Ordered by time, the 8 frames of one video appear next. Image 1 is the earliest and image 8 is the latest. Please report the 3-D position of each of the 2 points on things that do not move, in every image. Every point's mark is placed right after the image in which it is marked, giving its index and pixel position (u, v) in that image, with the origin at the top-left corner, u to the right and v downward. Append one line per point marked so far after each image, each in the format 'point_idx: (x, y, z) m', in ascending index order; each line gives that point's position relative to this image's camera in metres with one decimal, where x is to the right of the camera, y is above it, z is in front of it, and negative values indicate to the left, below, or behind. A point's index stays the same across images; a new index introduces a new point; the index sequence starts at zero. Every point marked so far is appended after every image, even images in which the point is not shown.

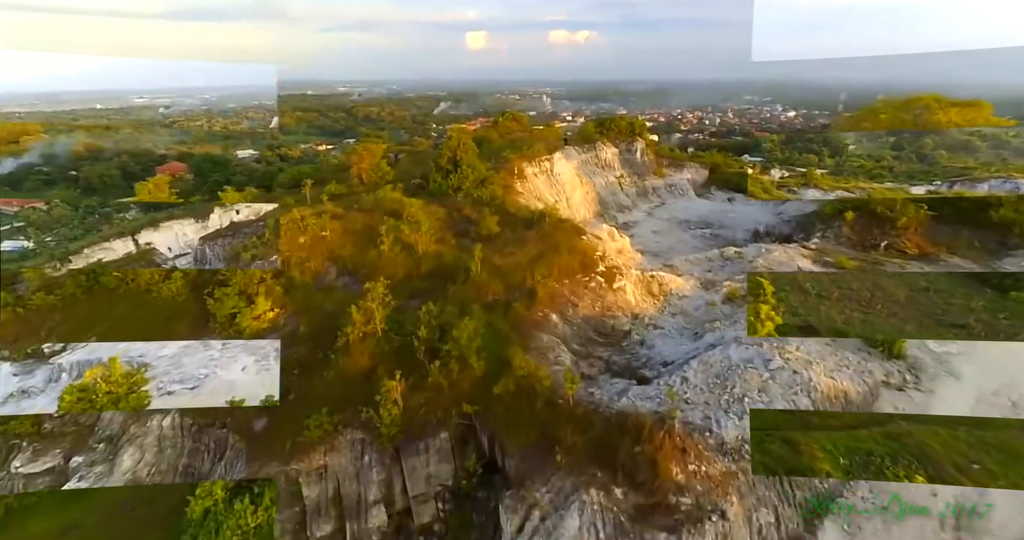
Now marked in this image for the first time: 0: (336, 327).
0: (-4.2, -1.3, +11.5) m
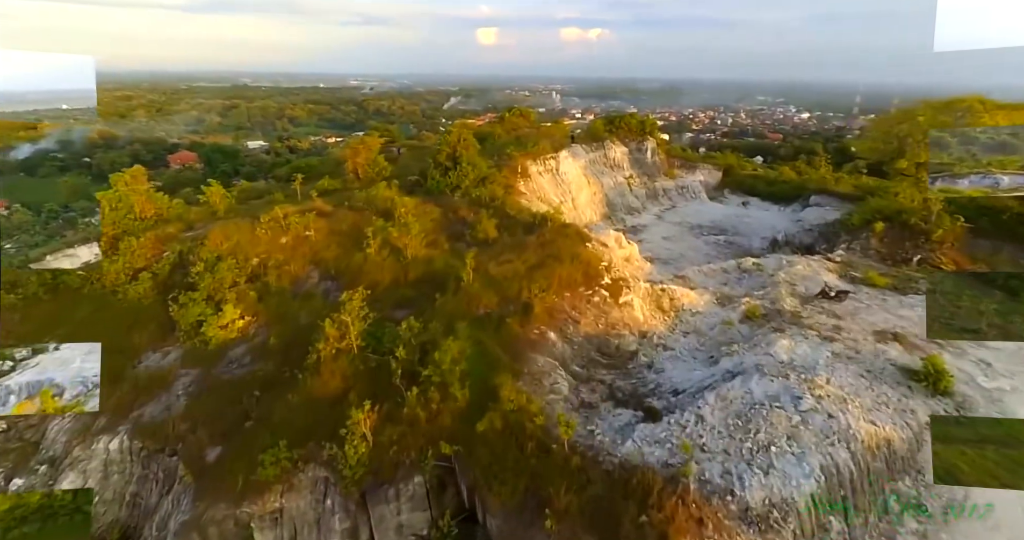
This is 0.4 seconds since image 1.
0: (-4.3, -1.5, +10.4) m
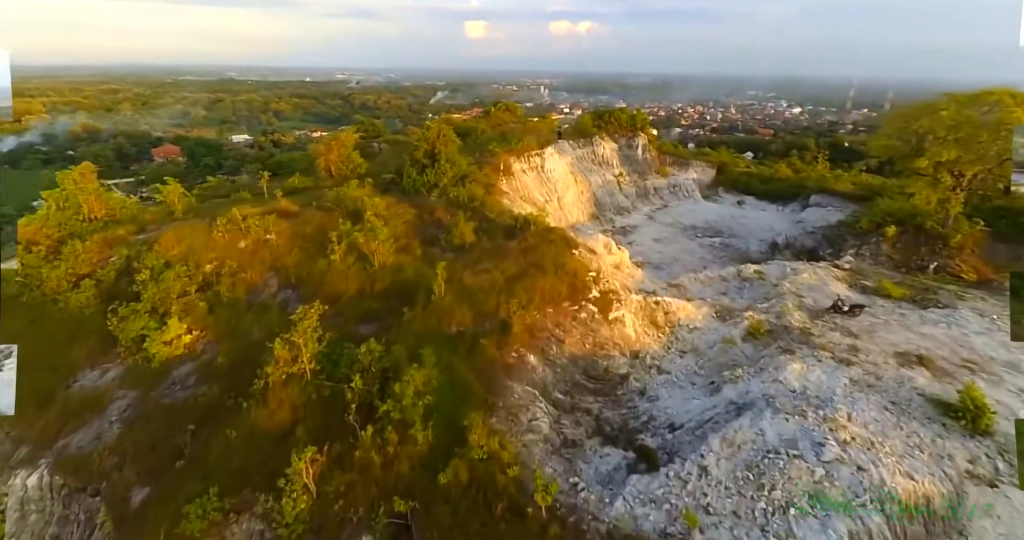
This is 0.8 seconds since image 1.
0: (-4.8, -1.8, +9.0) m
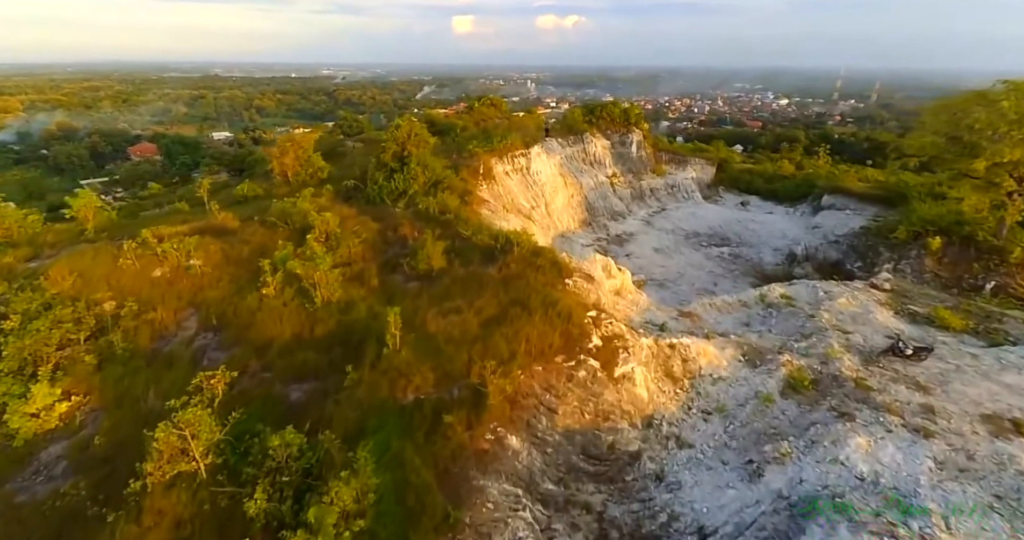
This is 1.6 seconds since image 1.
0: (-5.1, -2.5, +6.7) m
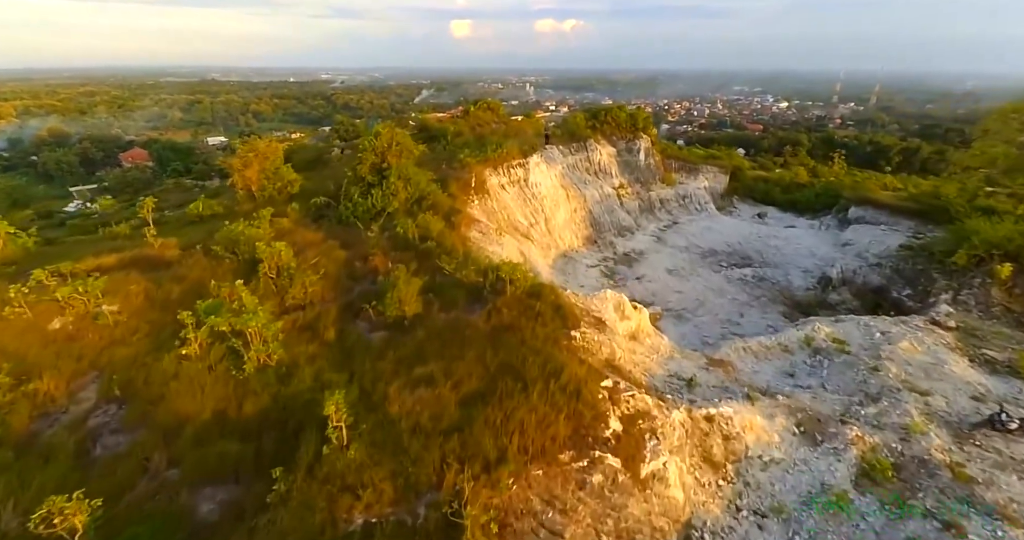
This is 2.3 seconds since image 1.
0: (-5.2, -3.2, +4.7) m
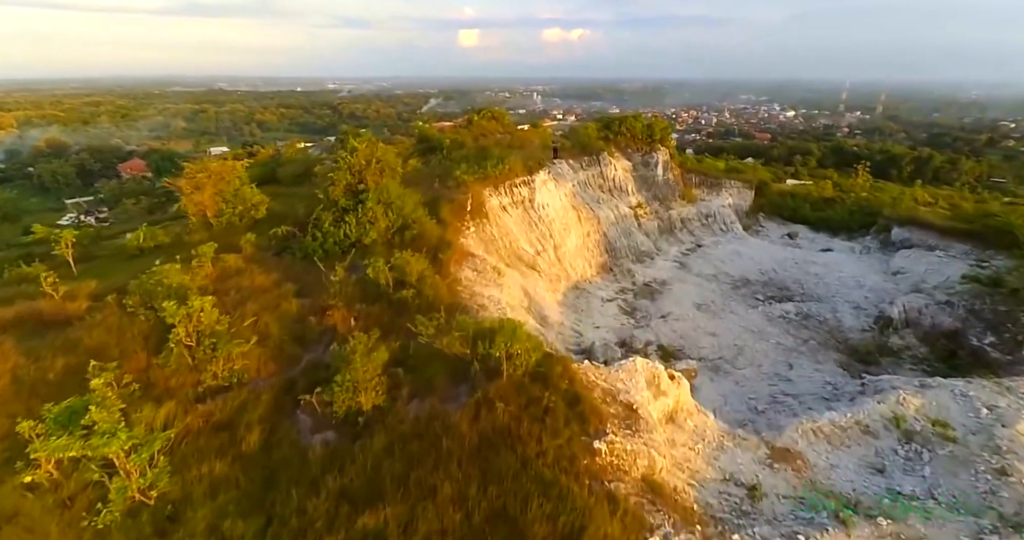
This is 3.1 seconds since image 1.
0: (-5.3, -4.1, +2.6) m
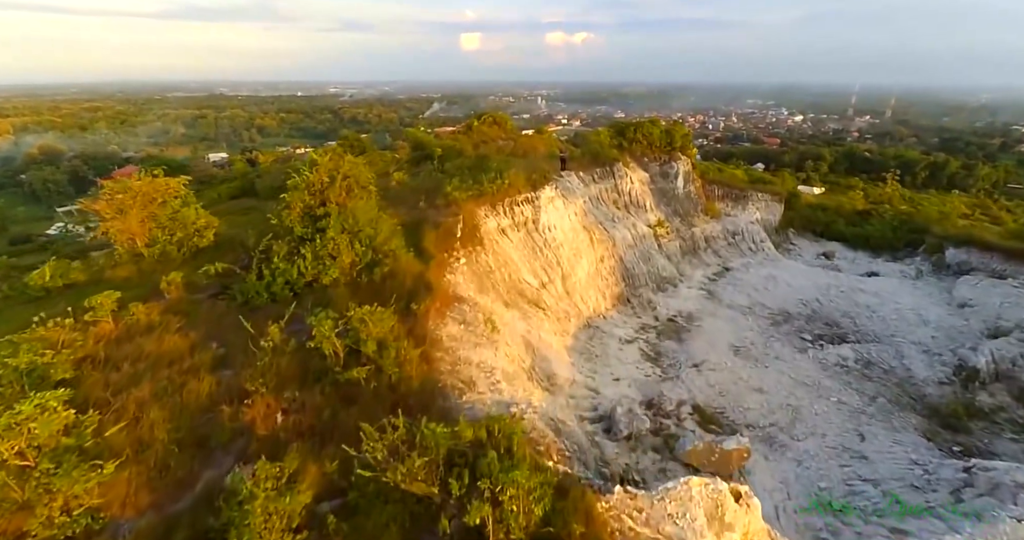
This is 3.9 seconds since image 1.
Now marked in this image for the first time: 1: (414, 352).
0: (-5.4, -4.8, +0.4) m
1: (-1.2, -1.0, +6.3) m
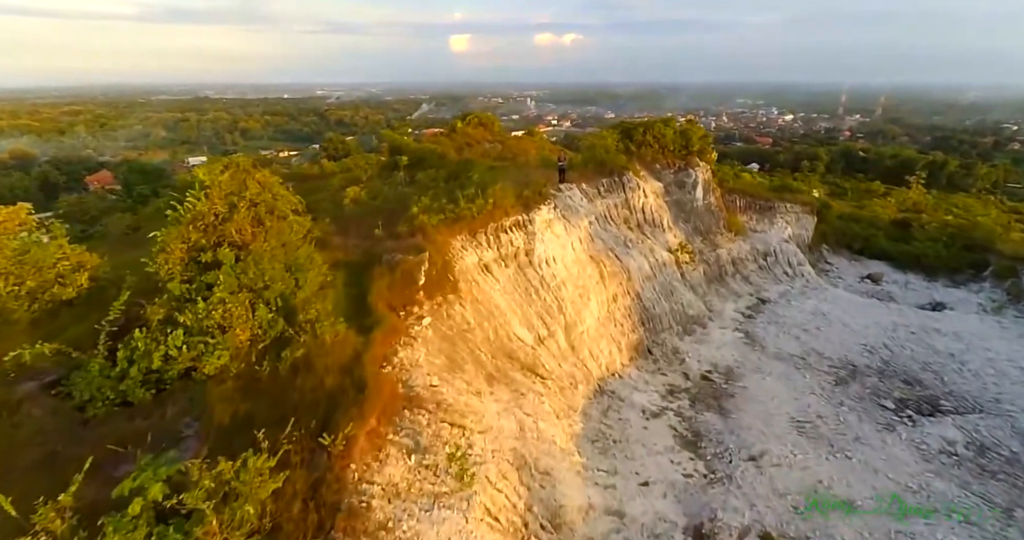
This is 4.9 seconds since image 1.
0: (-5.4, -5.7, -2.7) m
1: (-1.4, -1.9, +3.4) m
